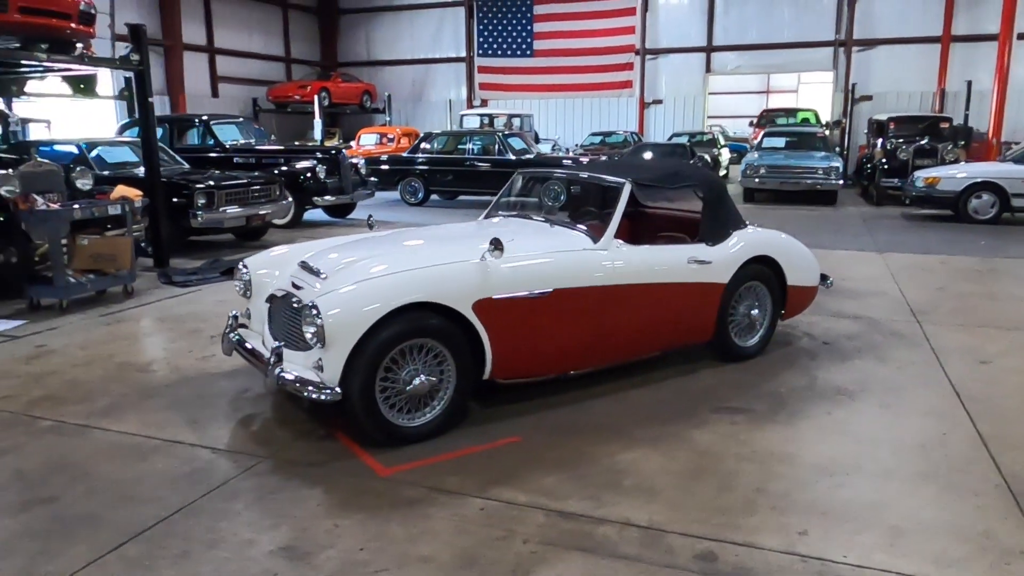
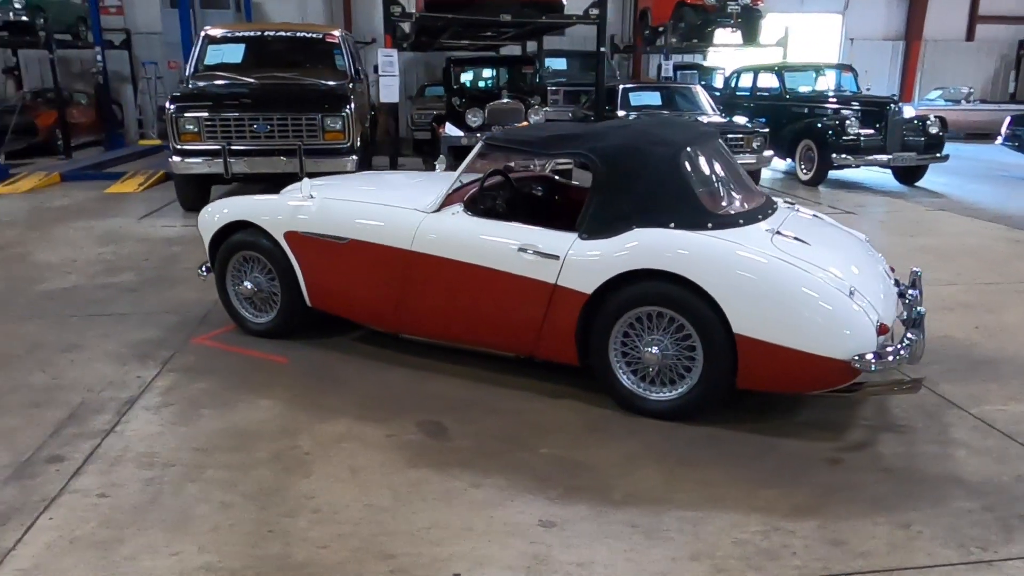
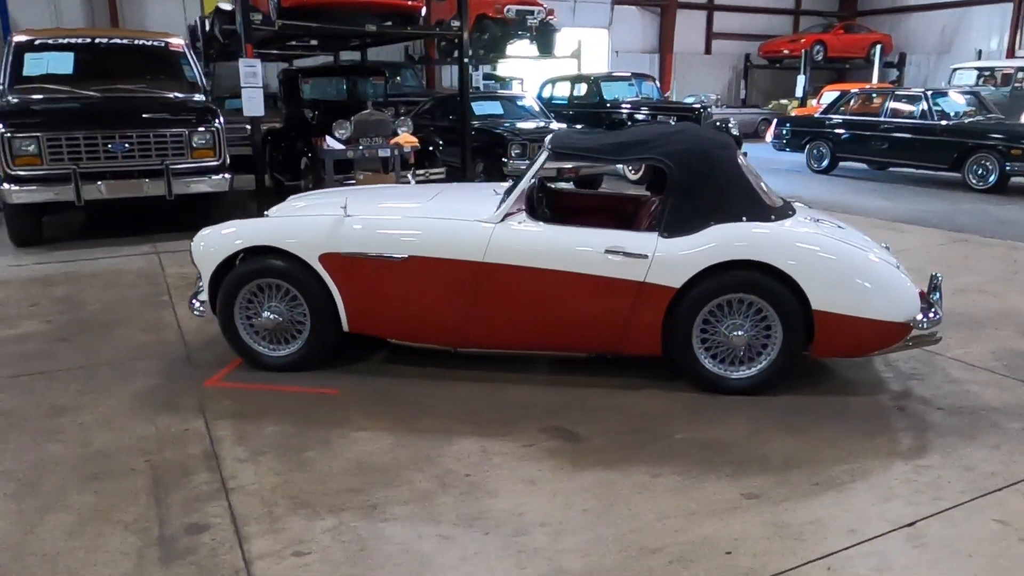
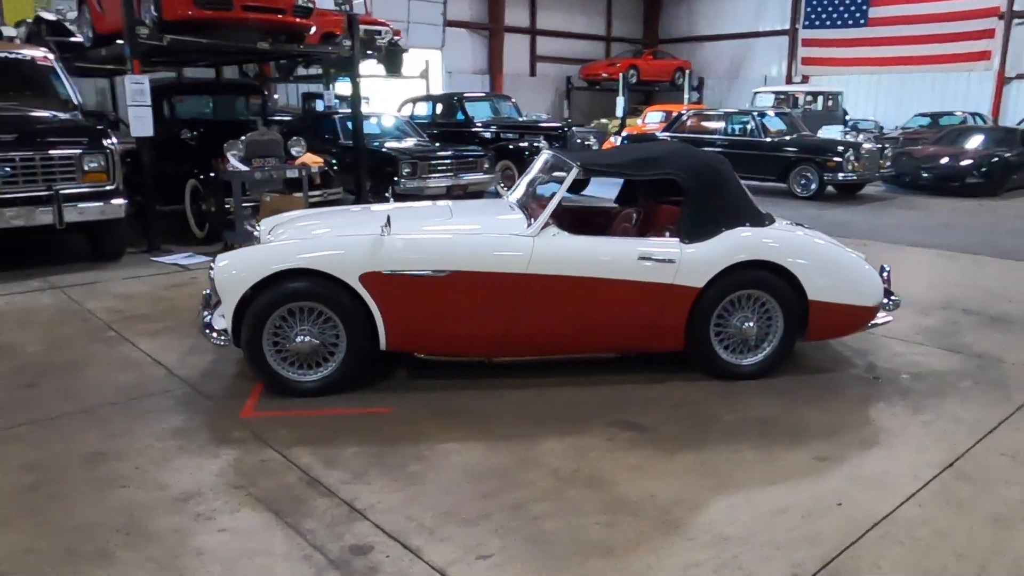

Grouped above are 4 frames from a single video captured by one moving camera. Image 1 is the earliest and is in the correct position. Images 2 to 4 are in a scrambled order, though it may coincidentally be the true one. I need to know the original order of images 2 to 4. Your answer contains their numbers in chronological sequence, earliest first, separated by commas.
4, 3, 2
